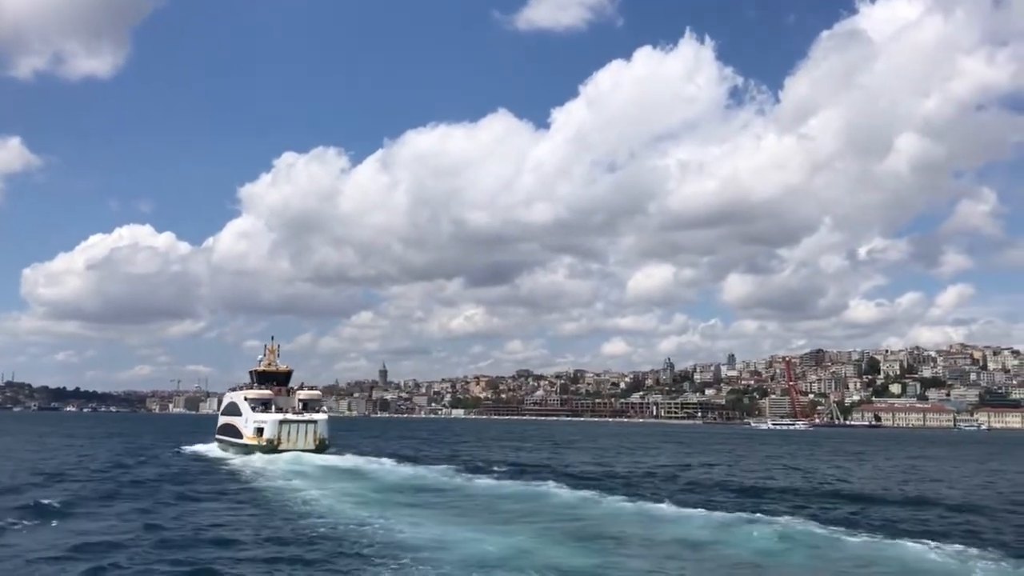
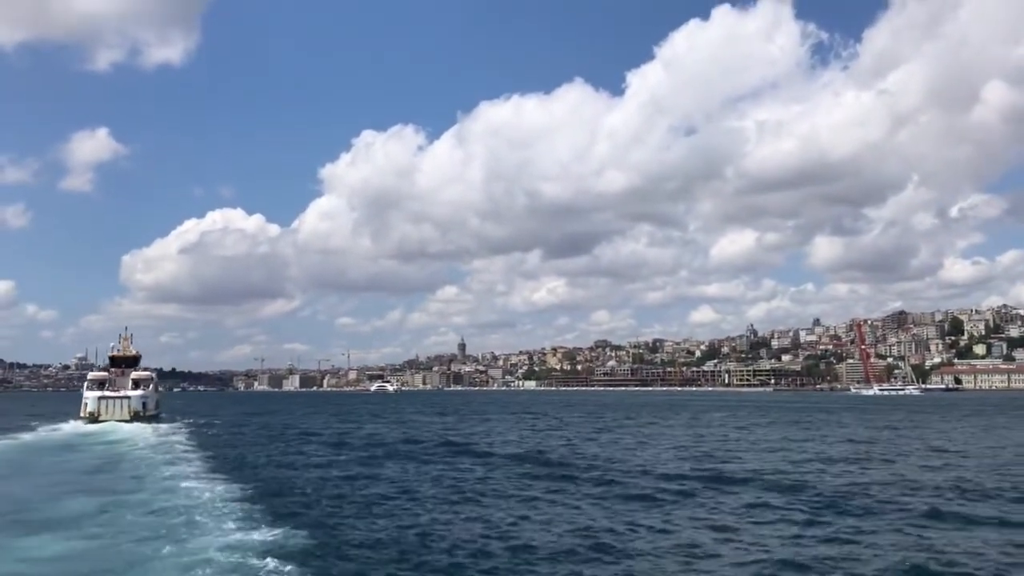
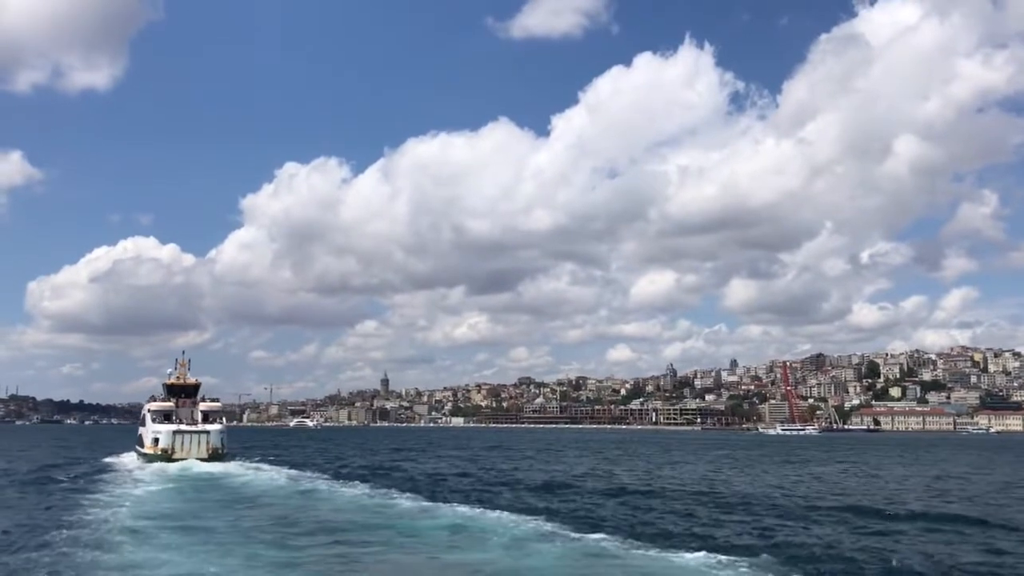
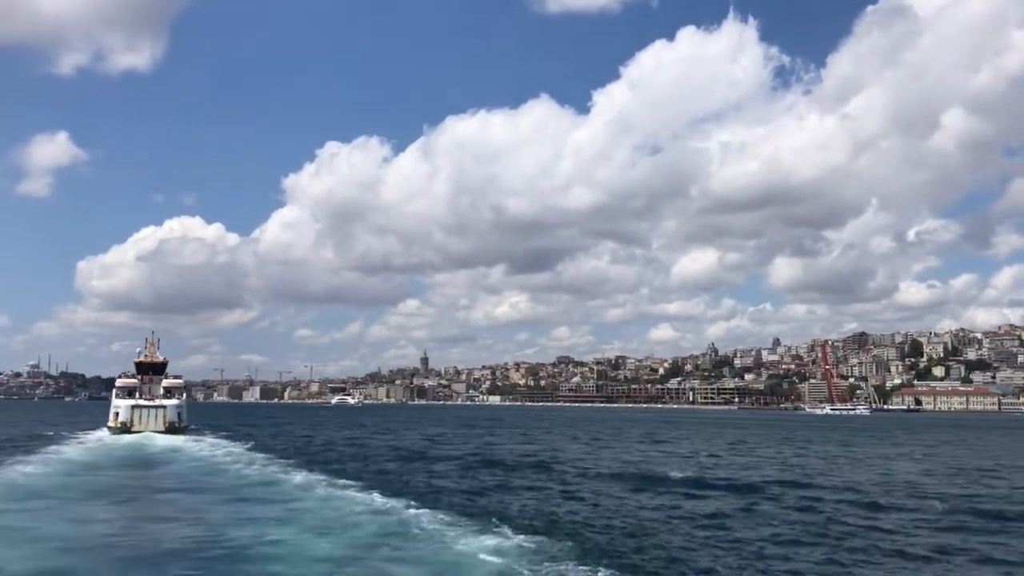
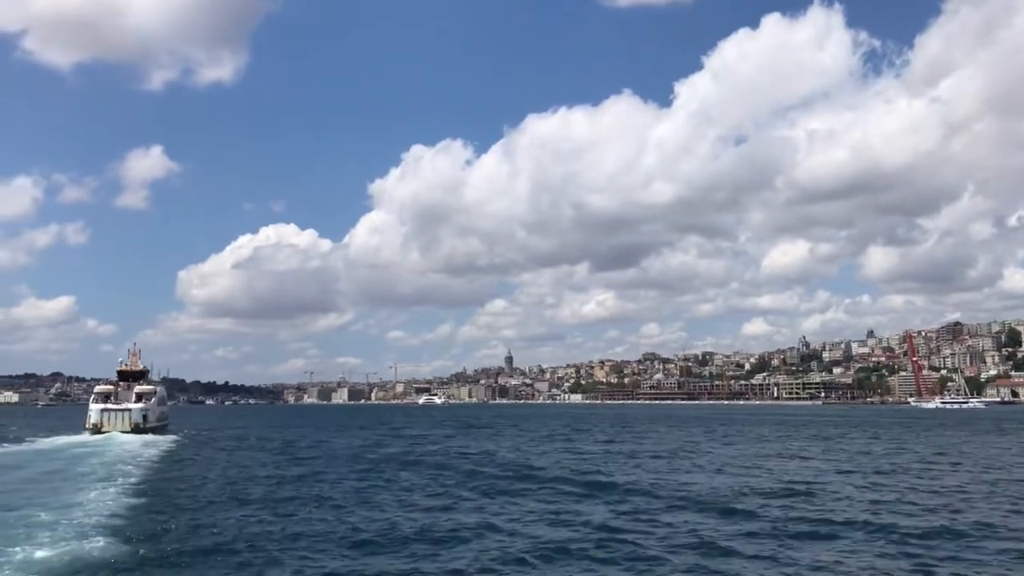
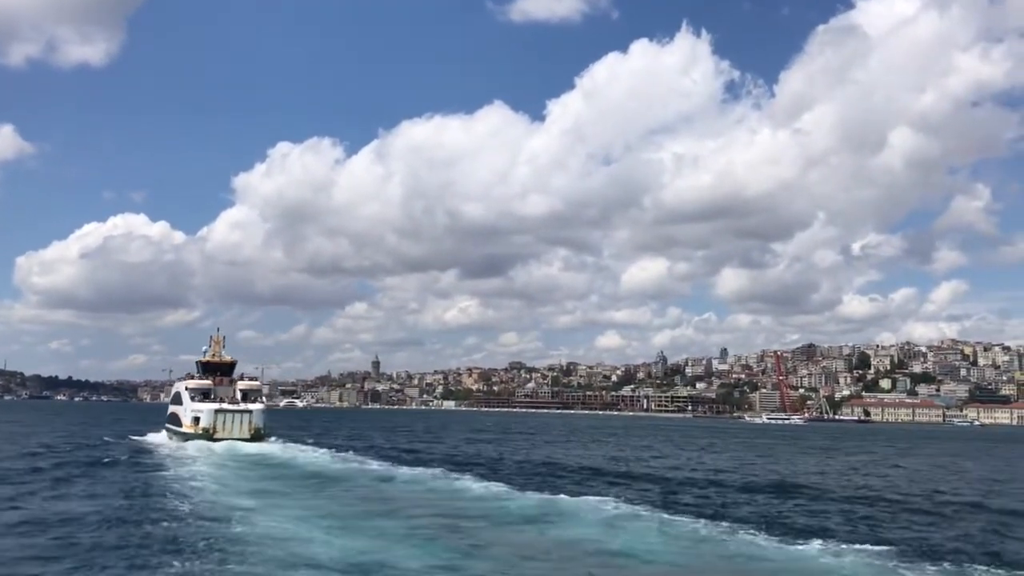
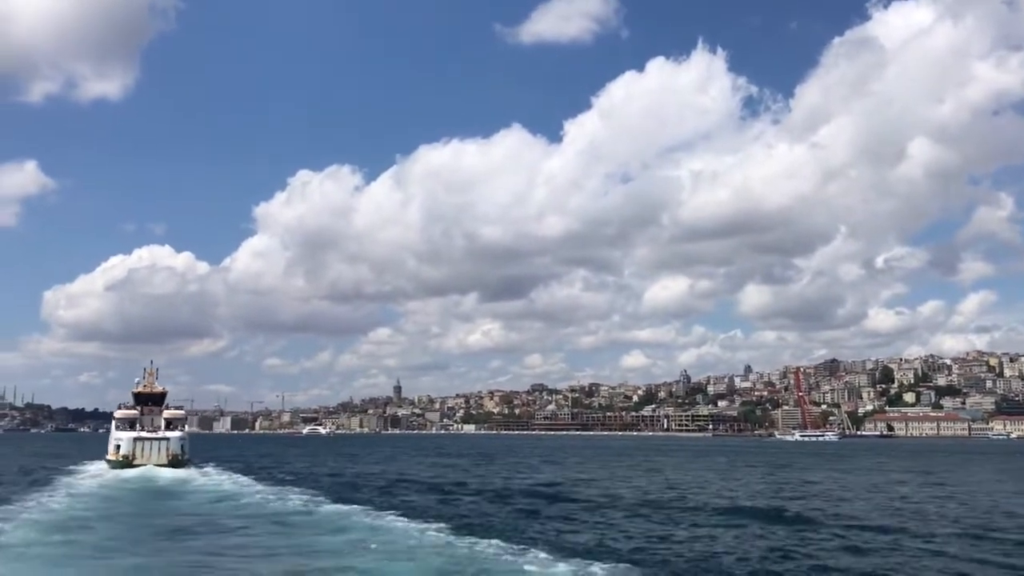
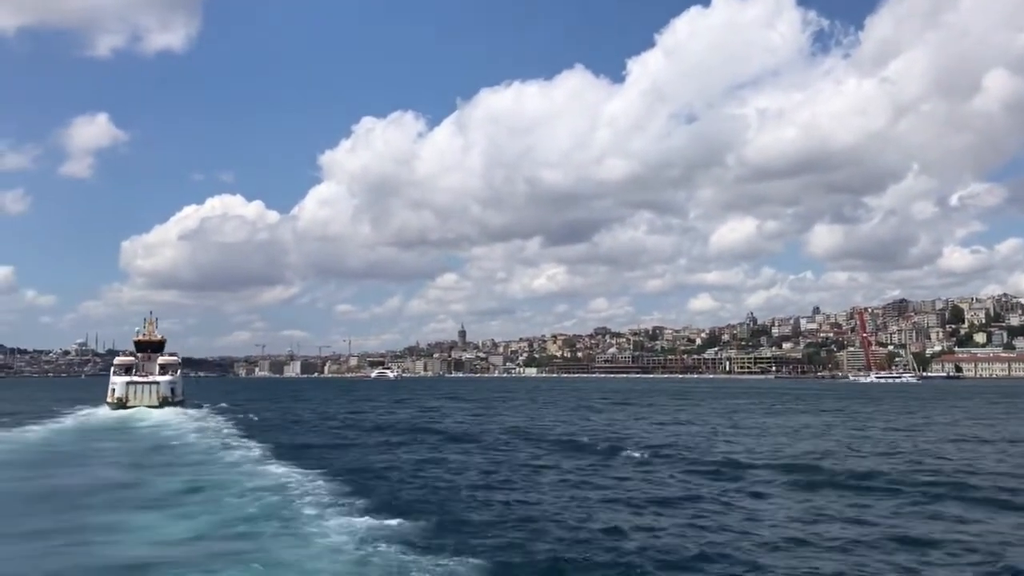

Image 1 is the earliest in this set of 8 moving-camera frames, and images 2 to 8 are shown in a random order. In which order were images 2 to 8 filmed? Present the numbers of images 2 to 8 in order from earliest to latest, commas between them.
6, 3, 7, 4, 8, 2, 5
